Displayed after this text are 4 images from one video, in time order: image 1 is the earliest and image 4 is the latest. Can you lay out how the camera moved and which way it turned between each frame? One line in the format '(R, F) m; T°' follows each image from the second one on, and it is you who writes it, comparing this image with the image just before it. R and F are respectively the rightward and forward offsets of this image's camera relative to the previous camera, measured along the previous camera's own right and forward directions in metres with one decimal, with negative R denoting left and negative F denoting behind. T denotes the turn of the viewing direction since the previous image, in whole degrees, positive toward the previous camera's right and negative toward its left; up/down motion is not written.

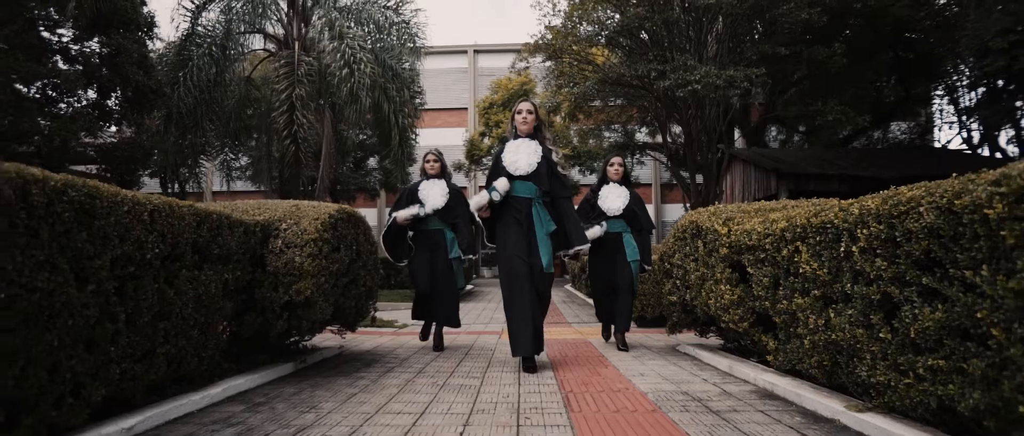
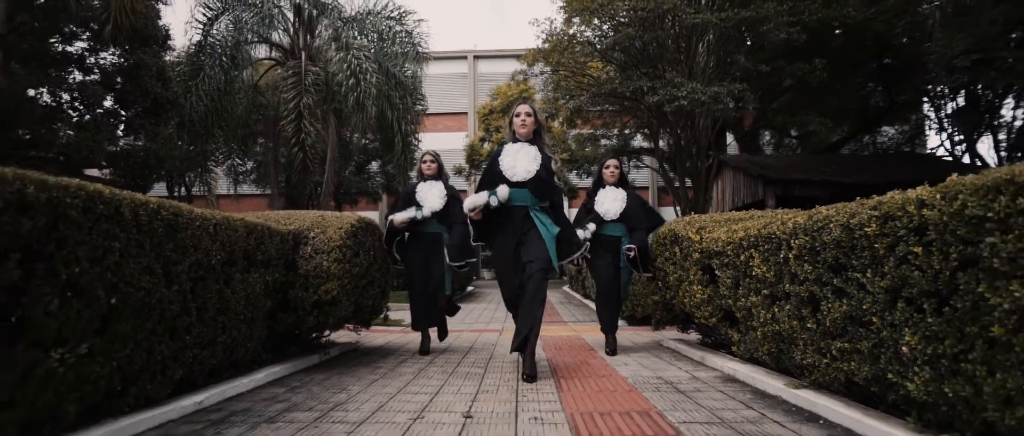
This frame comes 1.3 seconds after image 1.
(0.0, -0.7) m; 0°
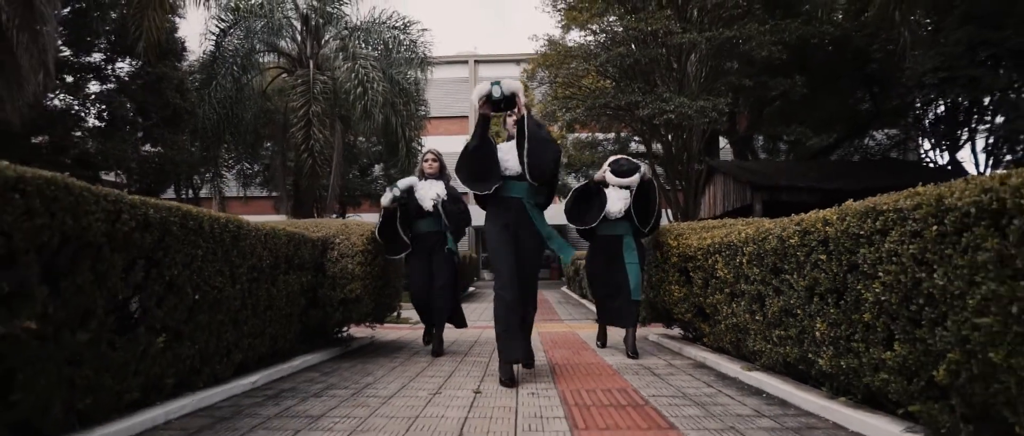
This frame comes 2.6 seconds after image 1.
(0.0, -0.7) m; 0°
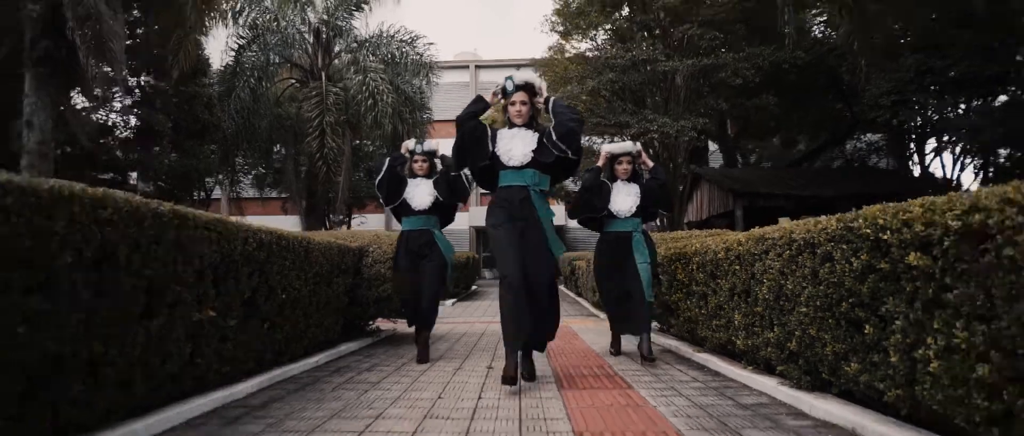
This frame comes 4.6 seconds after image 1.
(0.0, -1.3) m; 0°
